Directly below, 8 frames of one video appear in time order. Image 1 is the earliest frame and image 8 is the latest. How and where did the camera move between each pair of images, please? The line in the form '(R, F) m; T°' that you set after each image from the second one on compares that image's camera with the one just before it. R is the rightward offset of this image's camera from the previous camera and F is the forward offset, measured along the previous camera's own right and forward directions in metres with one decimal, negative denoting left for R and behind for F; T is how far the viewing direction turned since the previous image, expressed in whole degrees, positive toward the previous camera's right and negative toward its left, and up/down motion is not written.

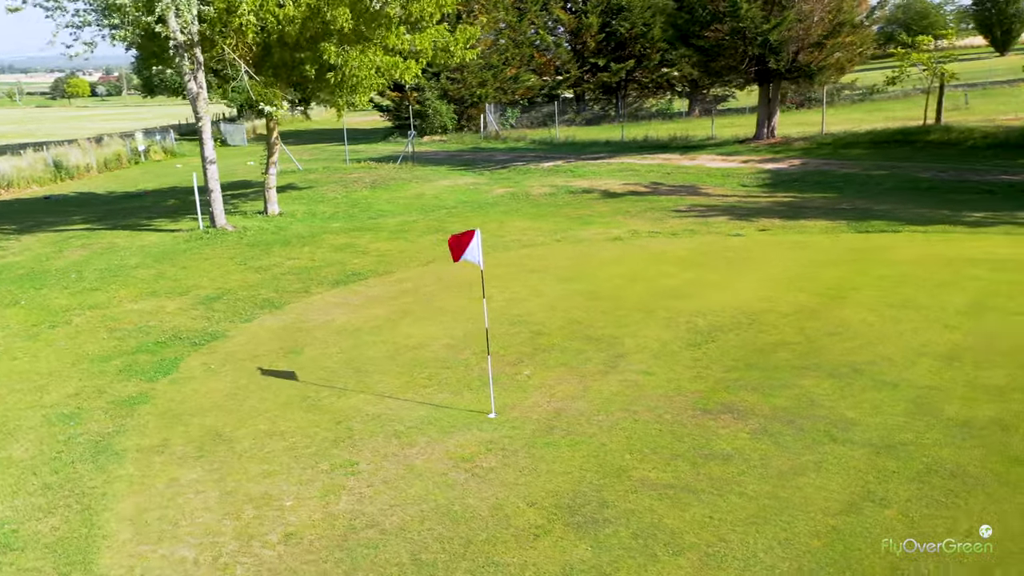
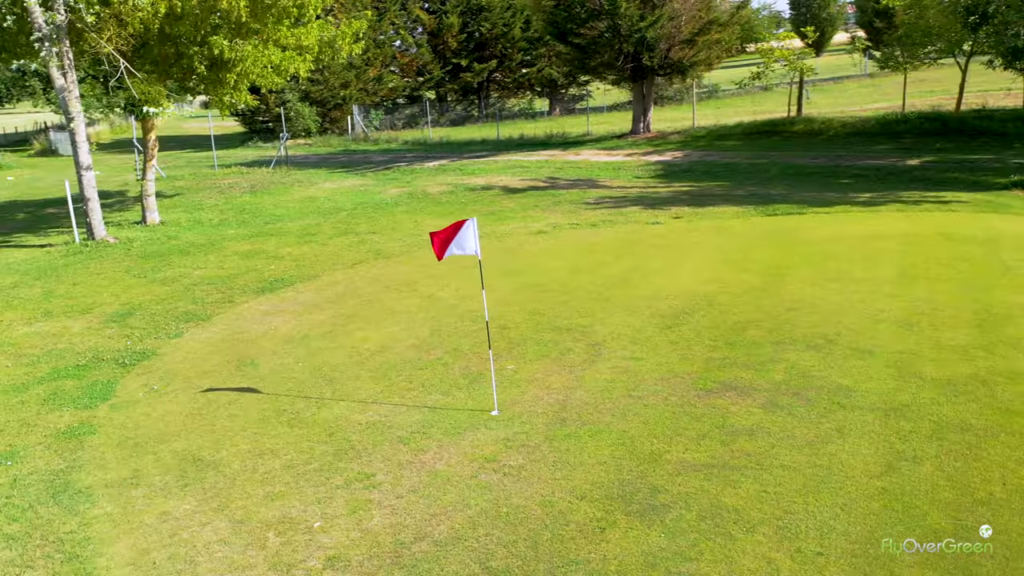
(-1.5, +0.5) m; +11°
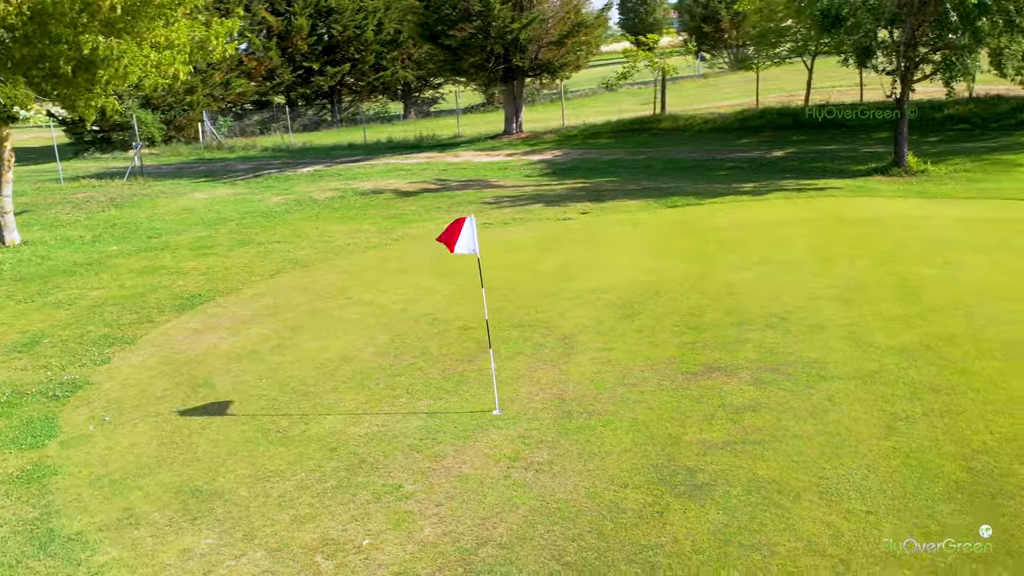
(-1.6, +0.2) m; +11°
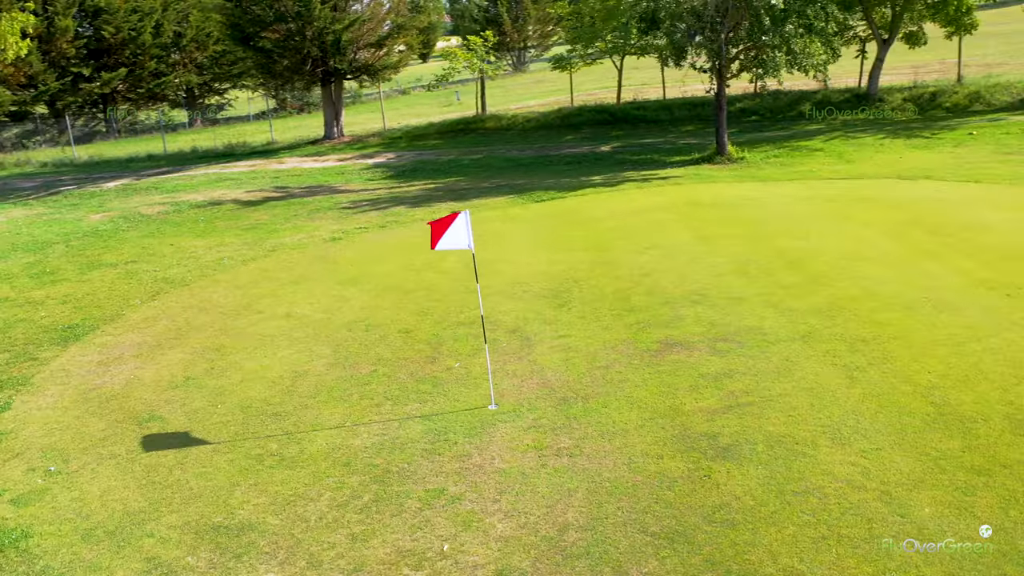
(-2.1, +0.2) m; +15°
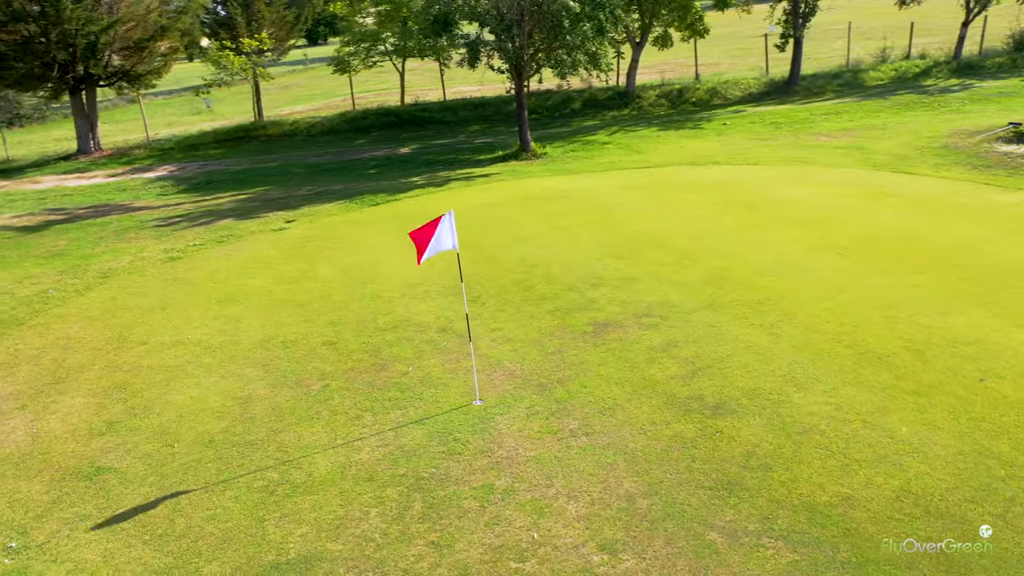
(-2.4, +0.3) m; +19°
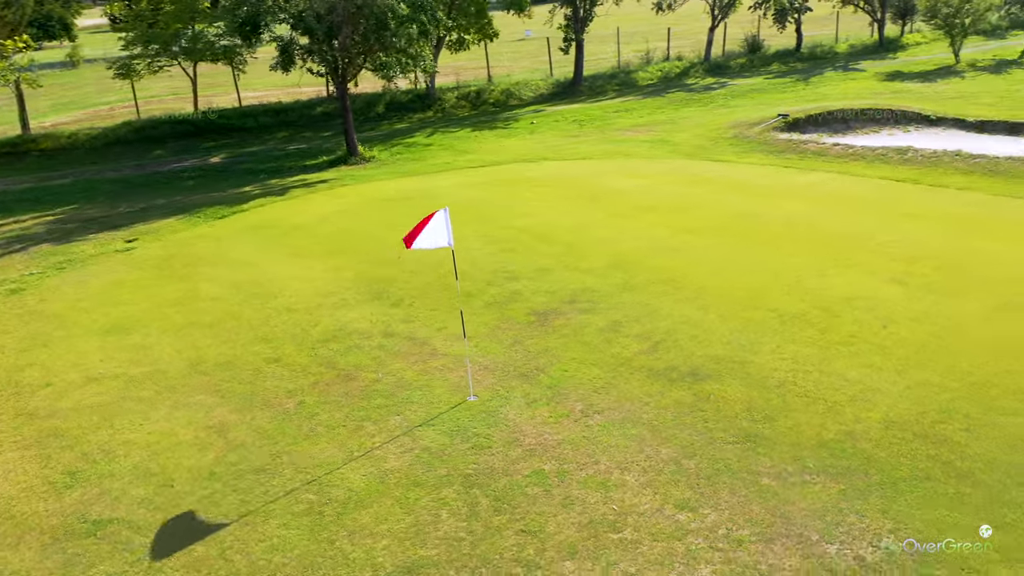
(-2.3, +0.2) m; +17°
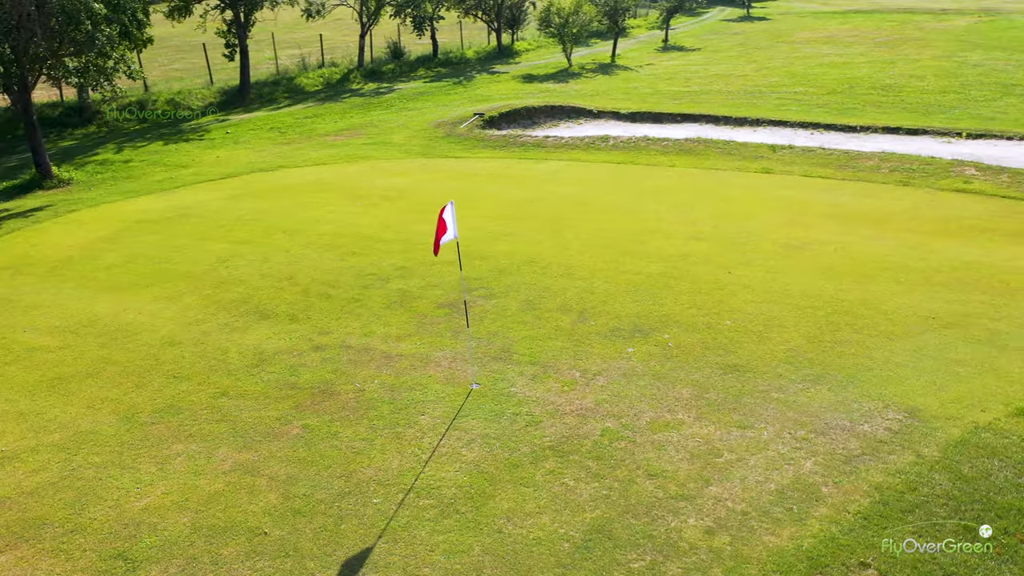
(-3.9, +0.6) m; +27°
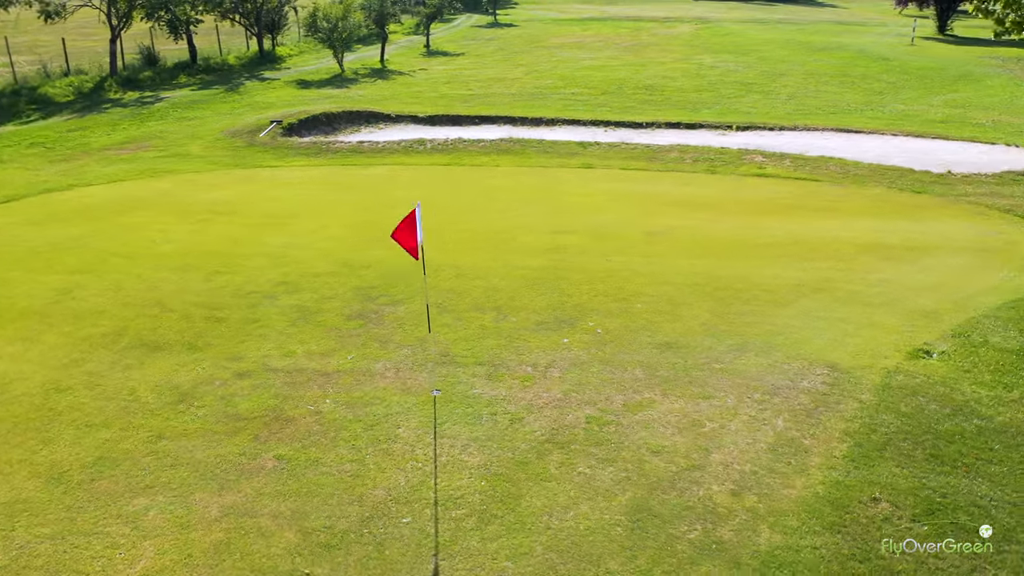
(-2.0, +0.3) m; +17°
